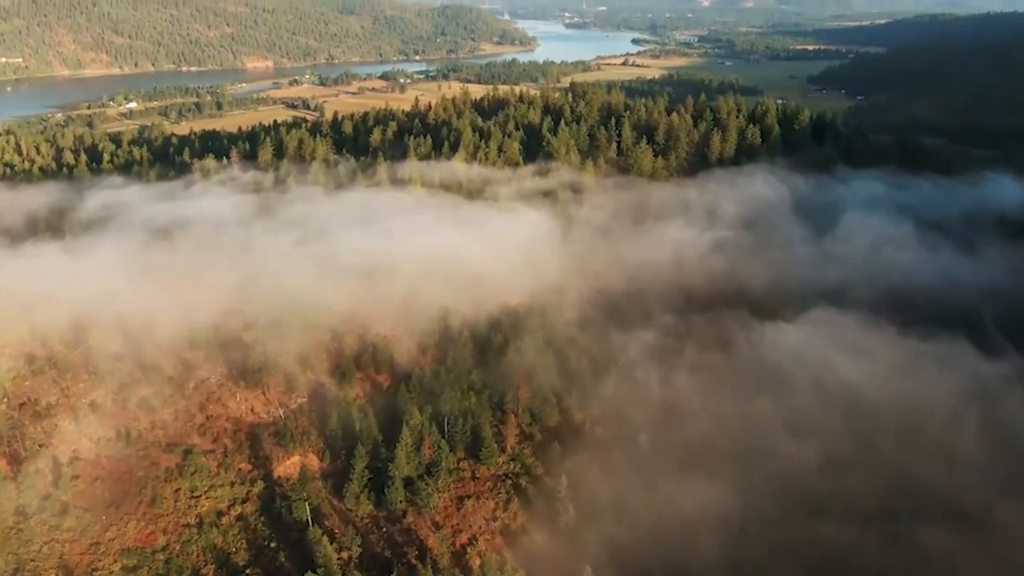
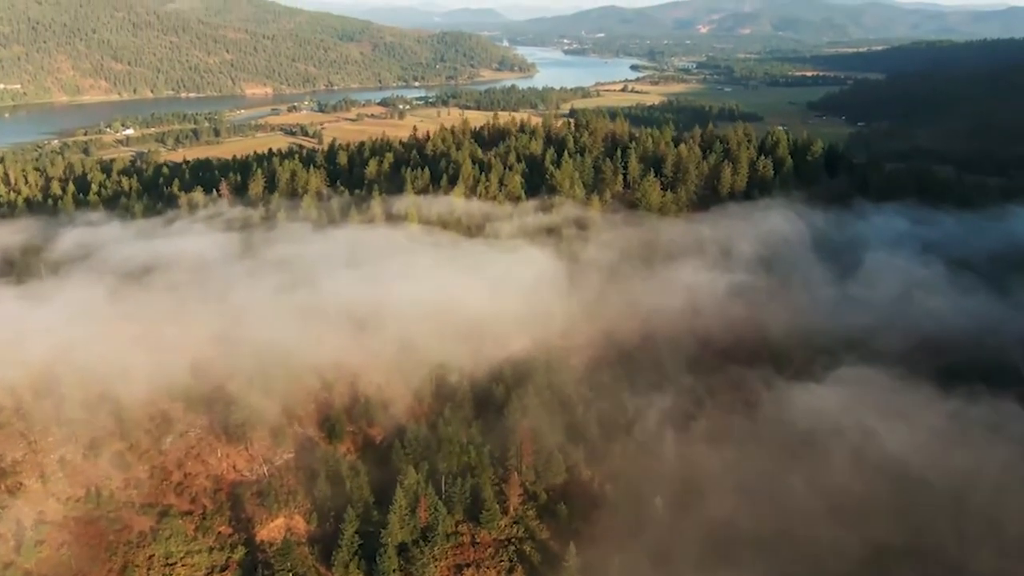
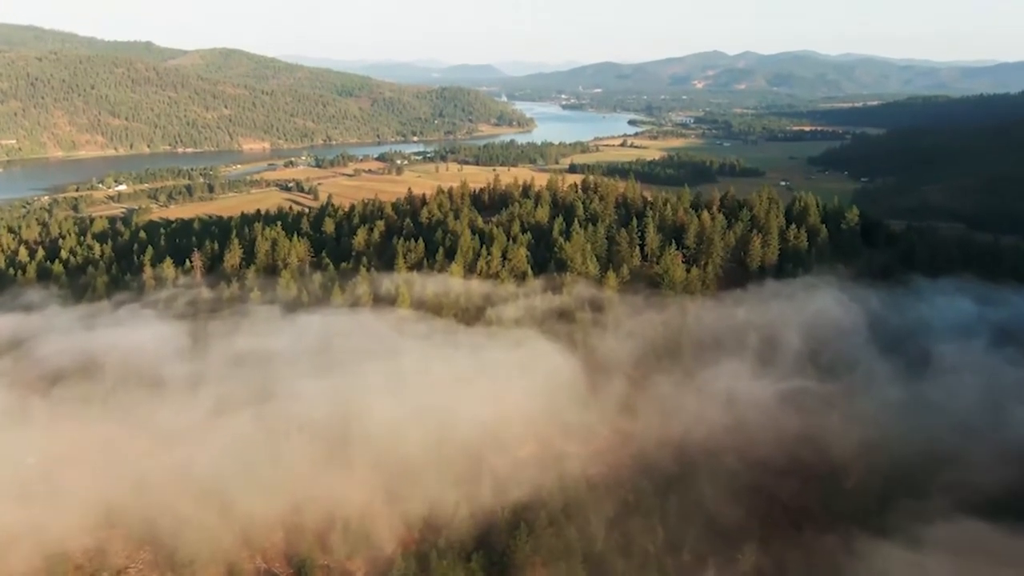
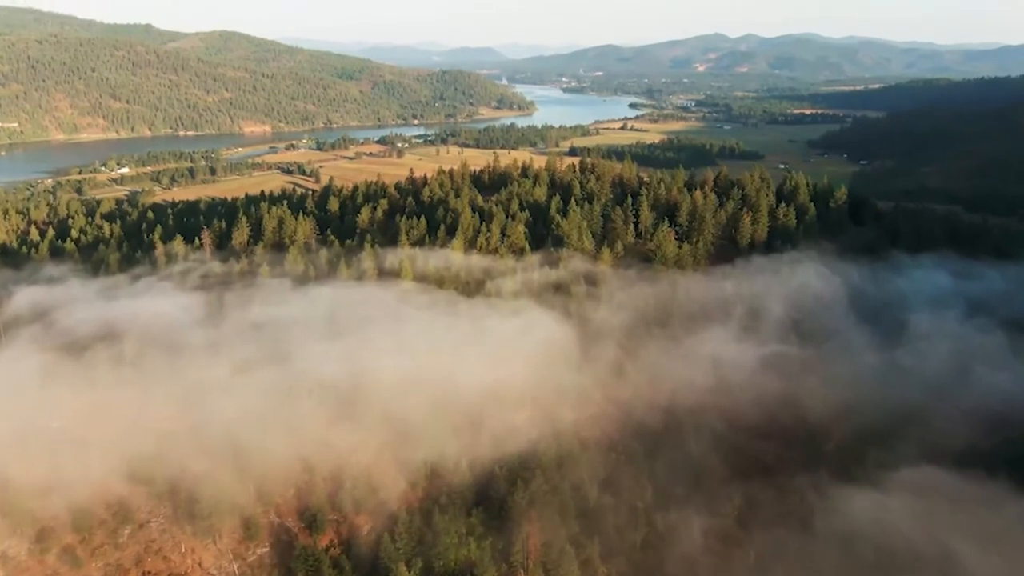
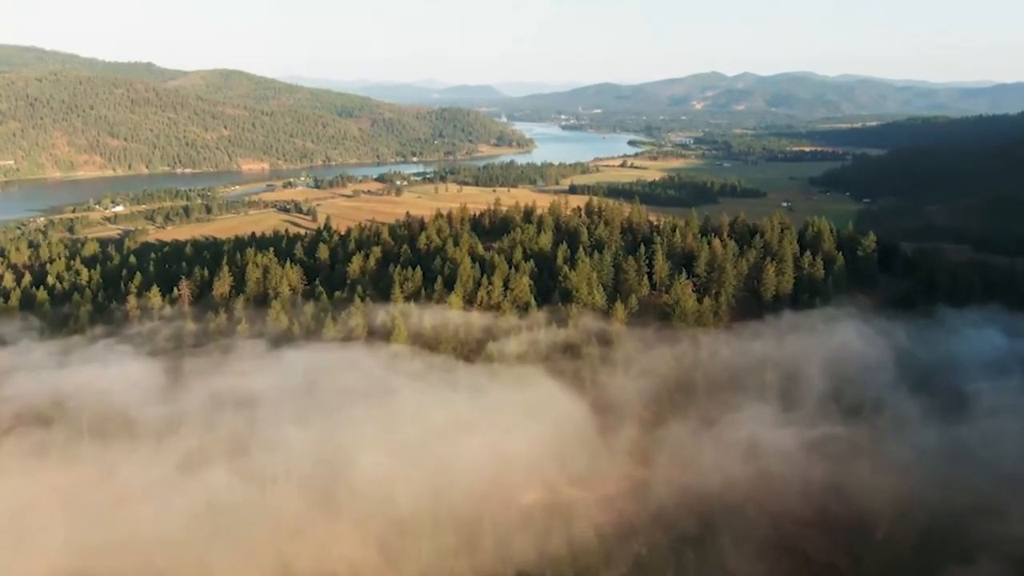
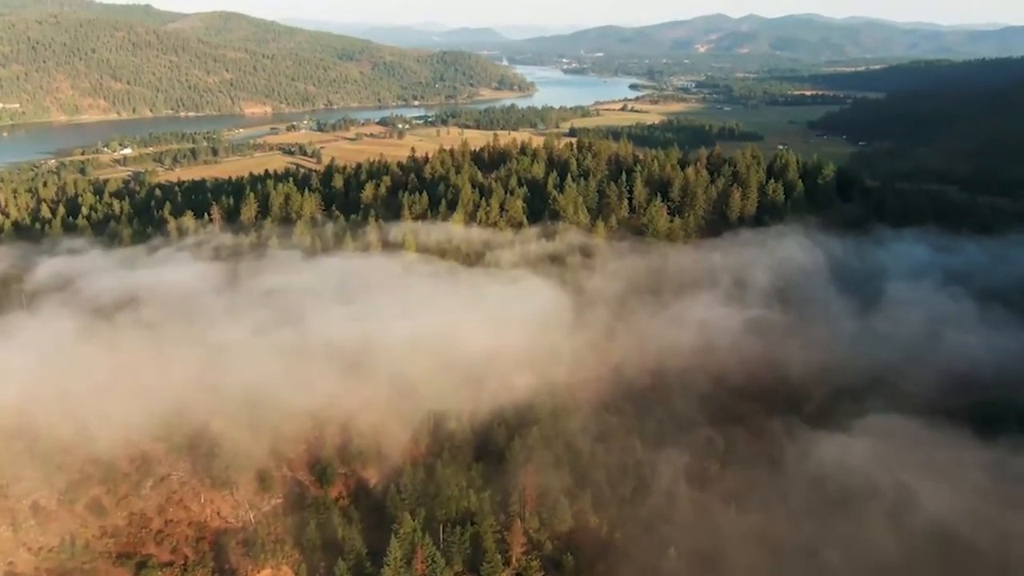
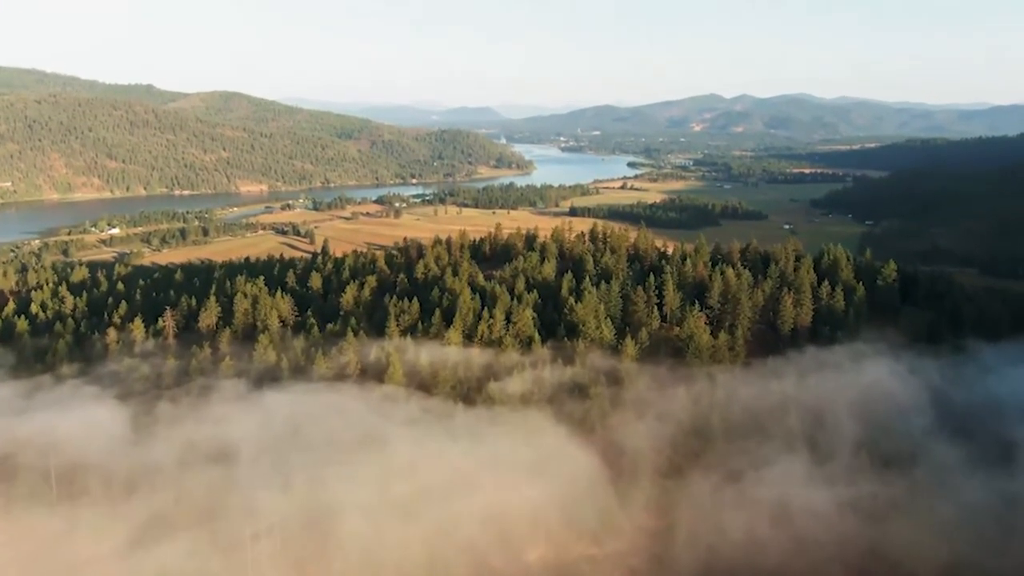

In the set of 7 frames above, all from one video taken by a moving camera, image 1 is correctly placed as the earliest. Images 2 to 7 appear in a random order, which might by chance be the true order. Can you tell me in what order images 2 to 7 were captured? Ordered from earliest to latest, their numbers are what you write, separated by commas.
2, 6, 4, 3, 5, 7
